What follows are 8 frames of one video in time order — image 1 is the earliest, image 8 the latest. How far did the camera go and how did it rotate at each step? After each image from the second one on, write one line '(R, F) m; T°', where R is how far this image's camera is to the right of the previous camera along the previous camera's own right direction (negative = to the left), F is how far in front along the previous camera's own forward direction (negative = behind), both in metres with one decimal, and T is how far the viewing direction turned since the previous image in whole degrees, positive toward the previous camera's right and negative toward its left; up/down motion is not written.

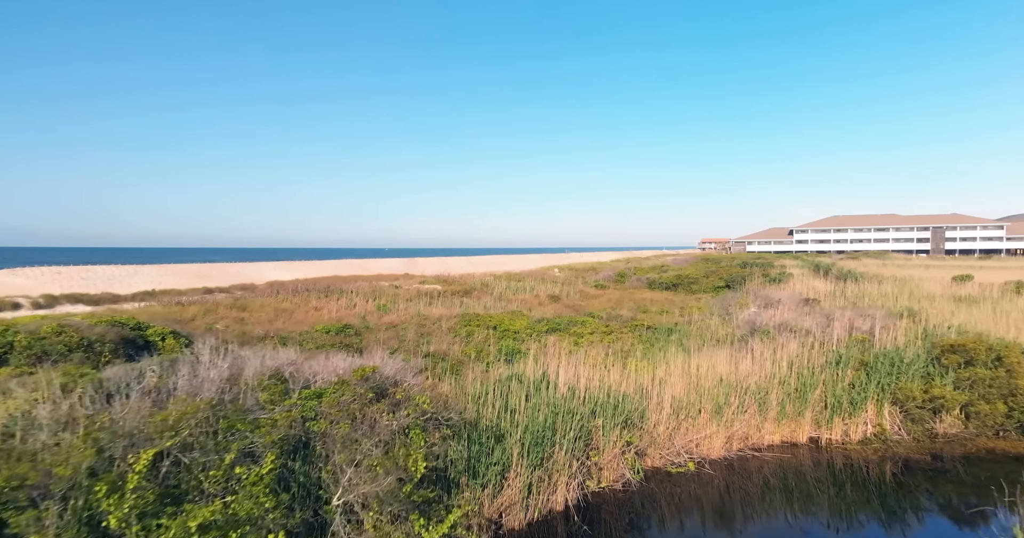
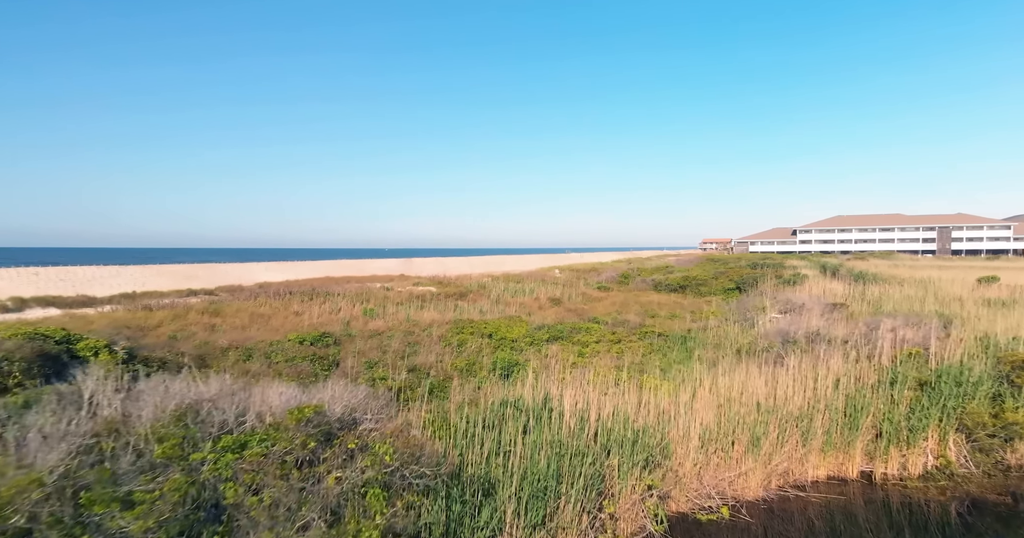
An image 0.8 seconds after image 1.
(+0.1, +1.4) m; 0°
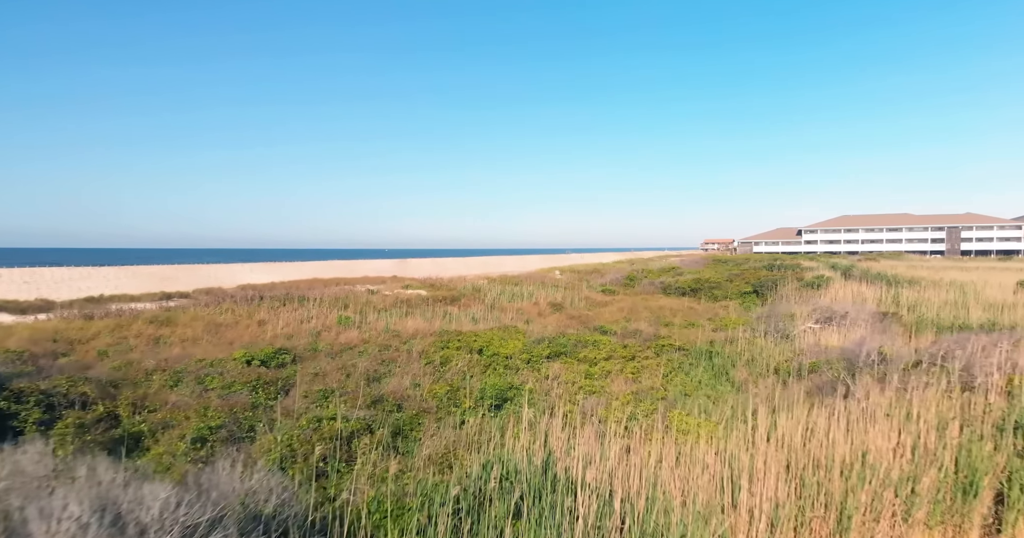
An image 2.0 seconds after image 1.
(+0.1, +2.0) m; 0°
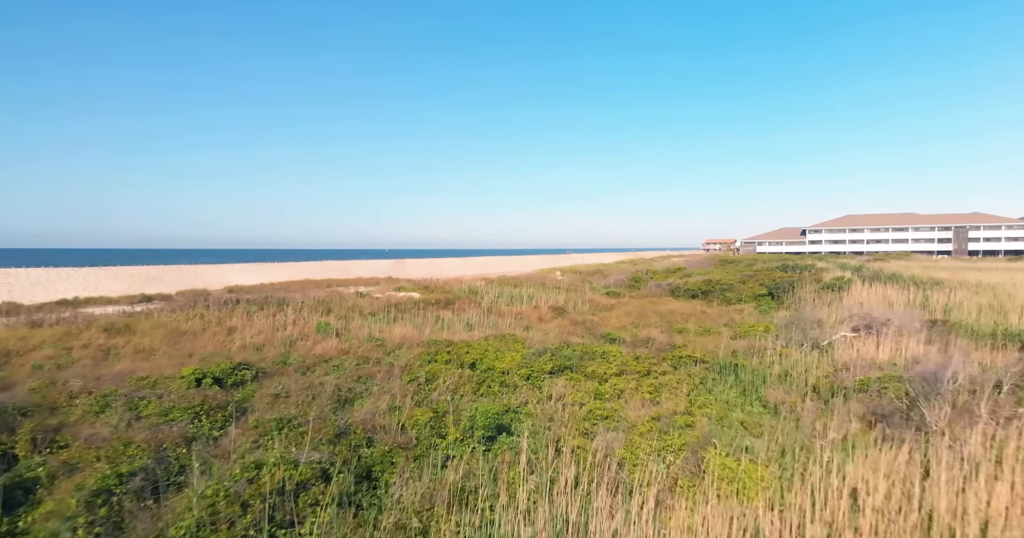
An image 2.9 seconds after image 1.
(0.0, +1.4) m; 0°
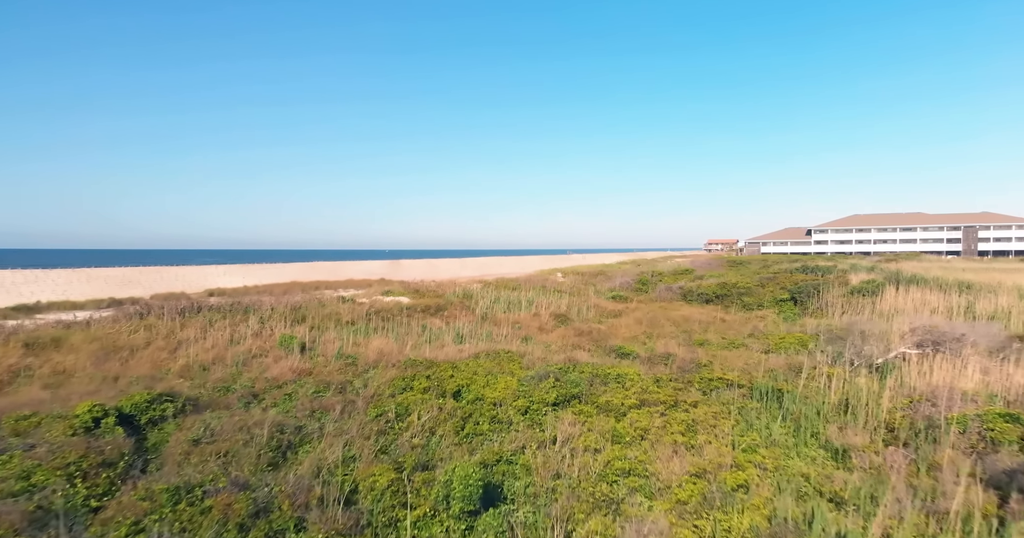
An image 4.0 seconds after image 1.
(+0.1, +1.8) m; 0°
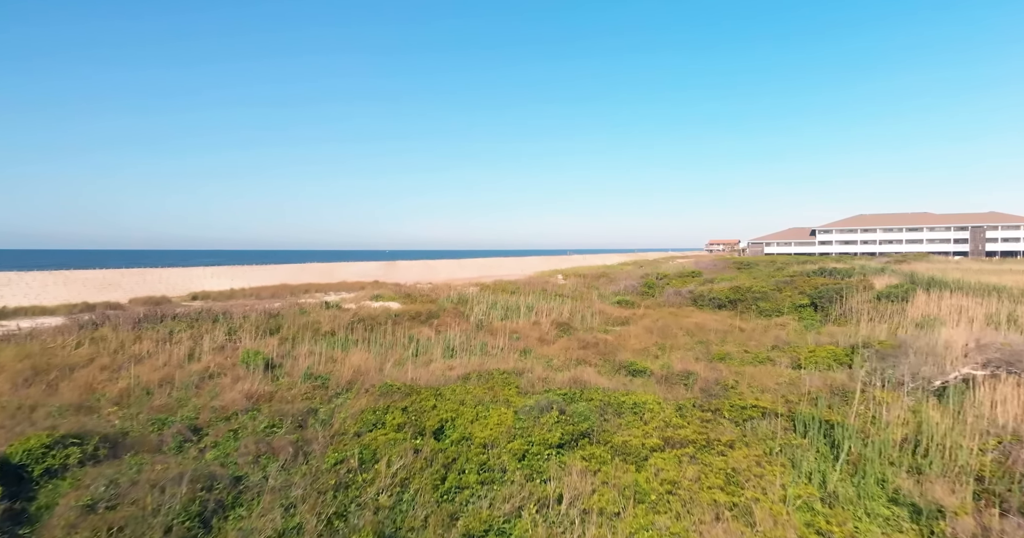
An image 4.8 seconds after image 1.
(+0.1, +1.4) m; 0°
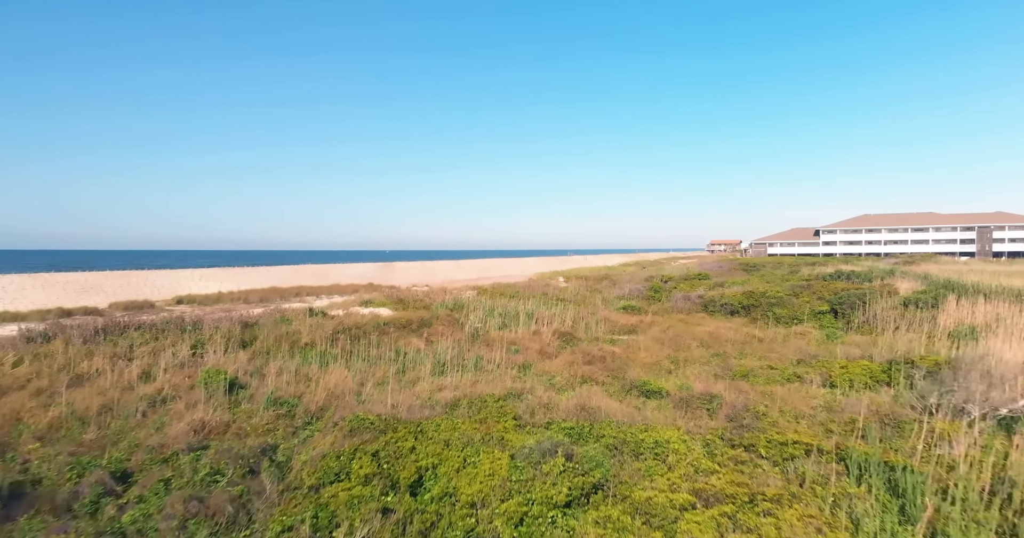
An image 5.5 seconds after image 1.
(0.0, +1.2) m; 0°
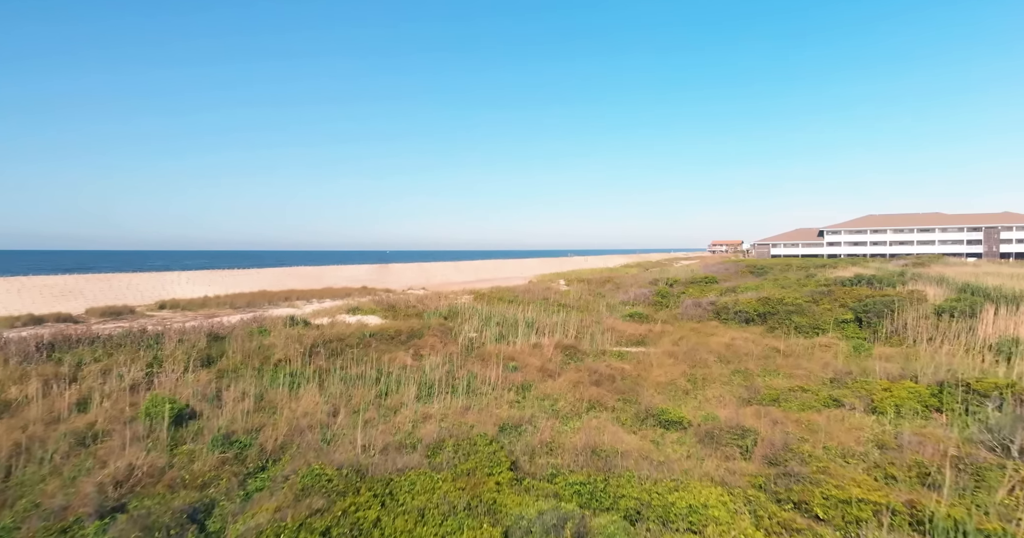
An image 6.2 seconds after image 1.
(0.0, +1.3) m; 0°
